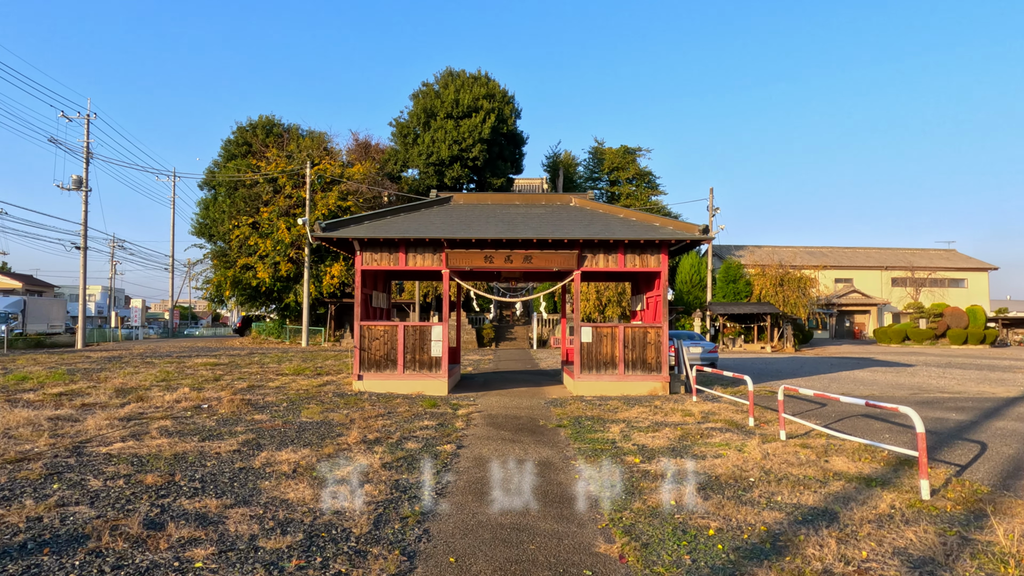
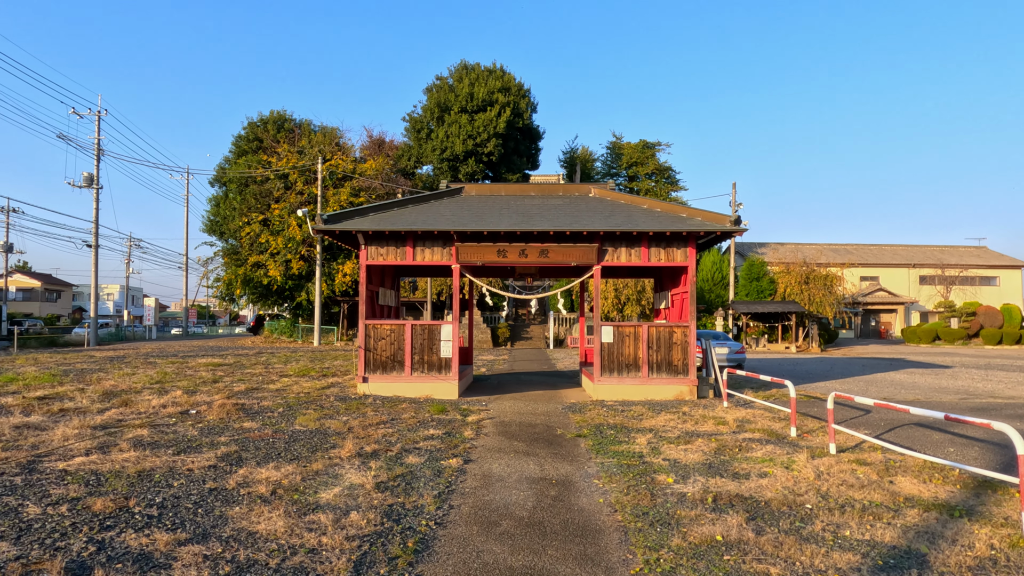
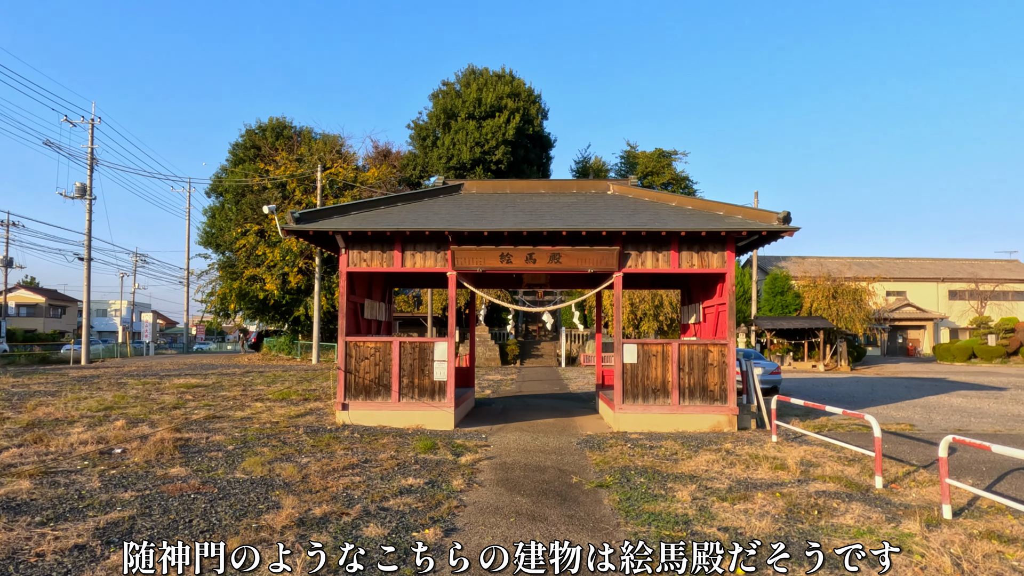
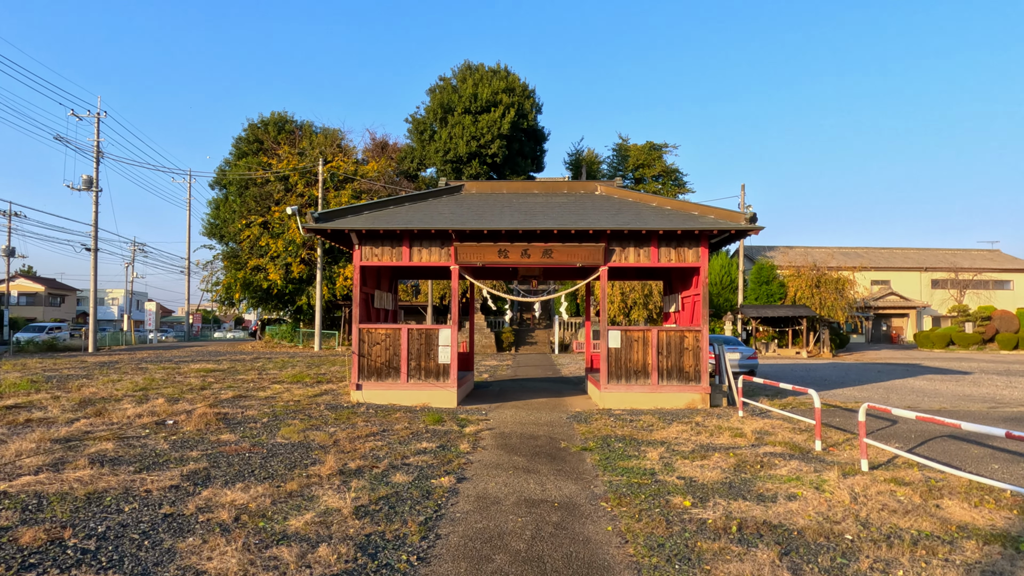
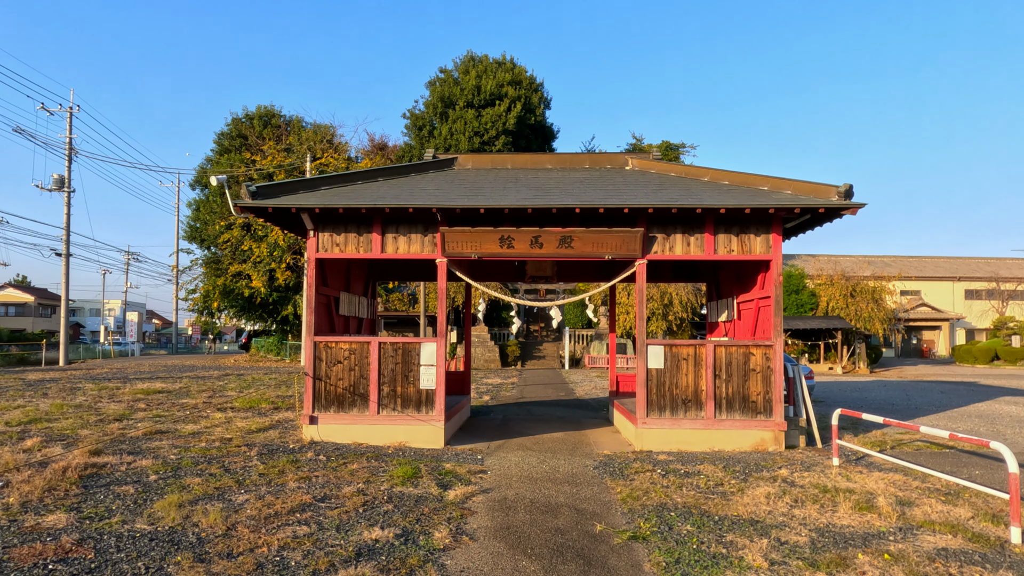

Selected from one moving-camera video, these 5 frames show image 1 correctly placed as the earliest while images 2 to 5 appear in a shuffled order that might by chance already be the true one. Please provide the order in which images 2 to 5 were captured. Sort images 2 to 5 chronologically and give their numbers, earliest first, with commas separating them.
2, 4, 3, 5
